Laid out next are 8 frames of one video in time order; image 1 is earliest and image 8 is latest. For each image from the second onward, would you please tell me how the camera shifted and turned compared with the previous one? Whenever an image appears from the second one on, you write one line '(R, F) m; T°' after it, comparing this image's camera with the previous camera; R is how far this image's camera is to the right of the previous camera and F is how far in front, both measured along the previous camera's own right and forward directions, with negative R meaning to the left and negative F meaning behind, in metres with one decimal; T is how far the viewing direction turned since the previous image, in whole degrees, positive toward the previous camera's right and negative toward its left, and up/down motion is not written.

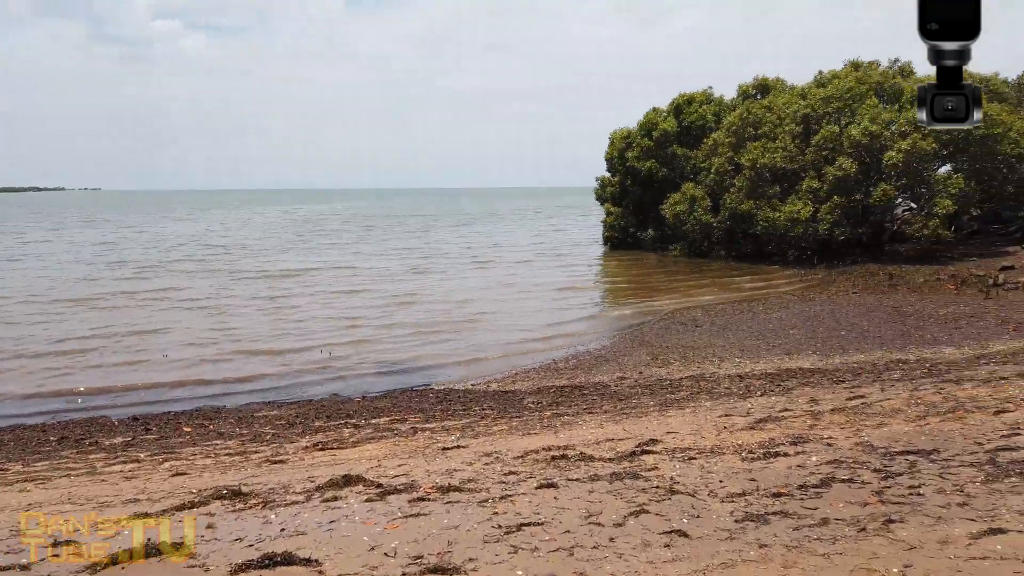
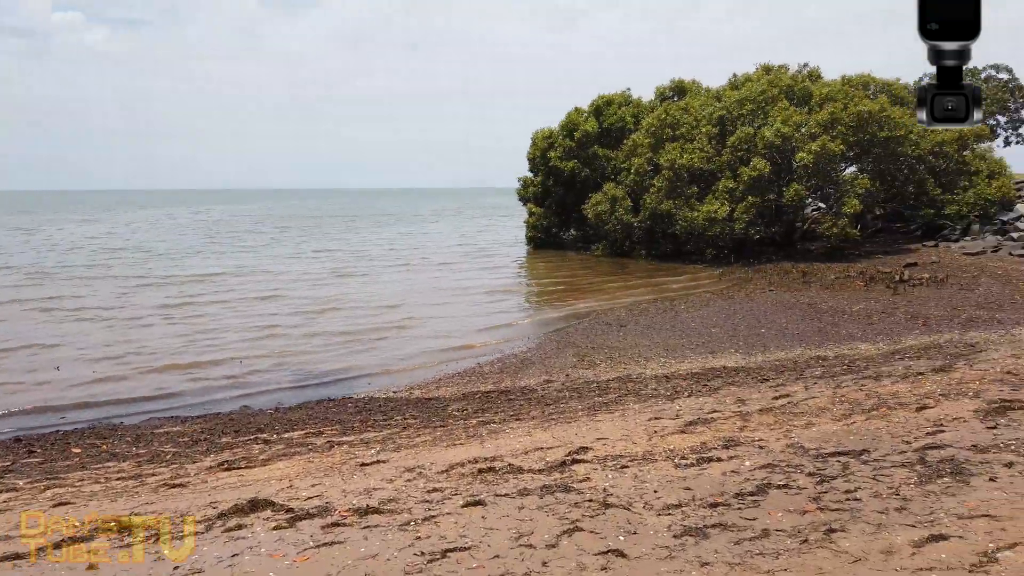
(0.0, +0.4) m; +6°
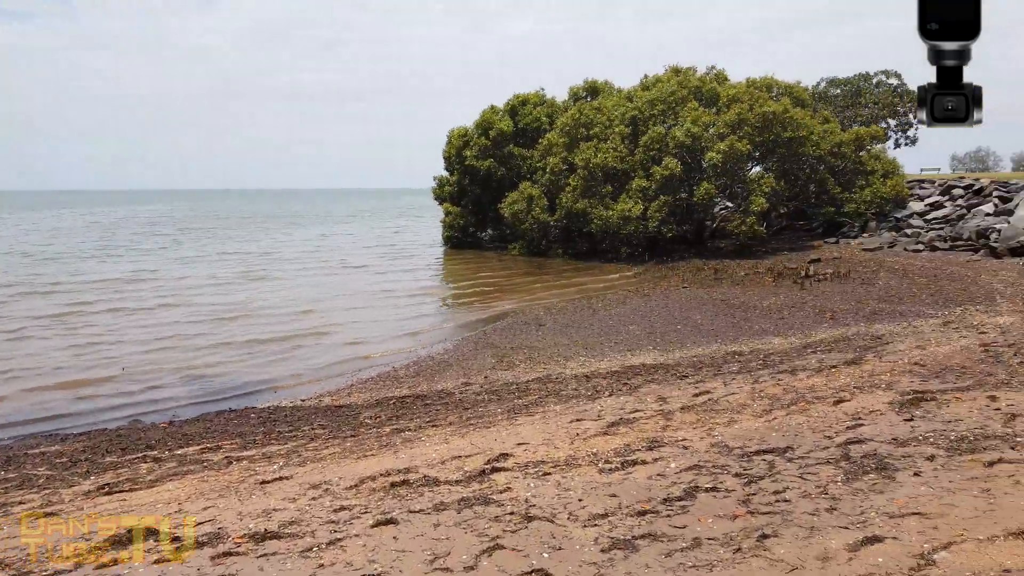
(0.0, +0.4) m; +6°
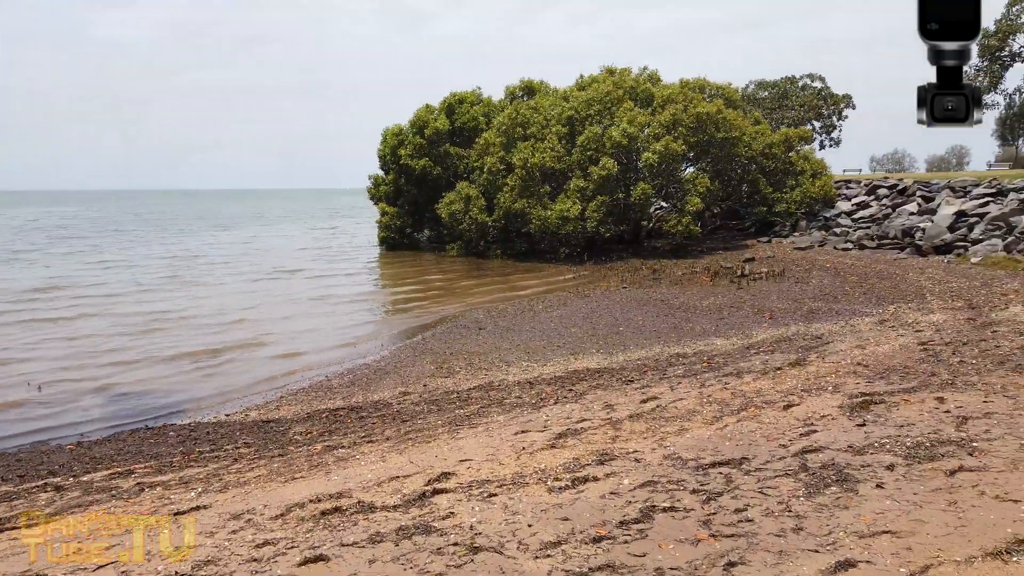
(0.0, +0.4) m; +5°
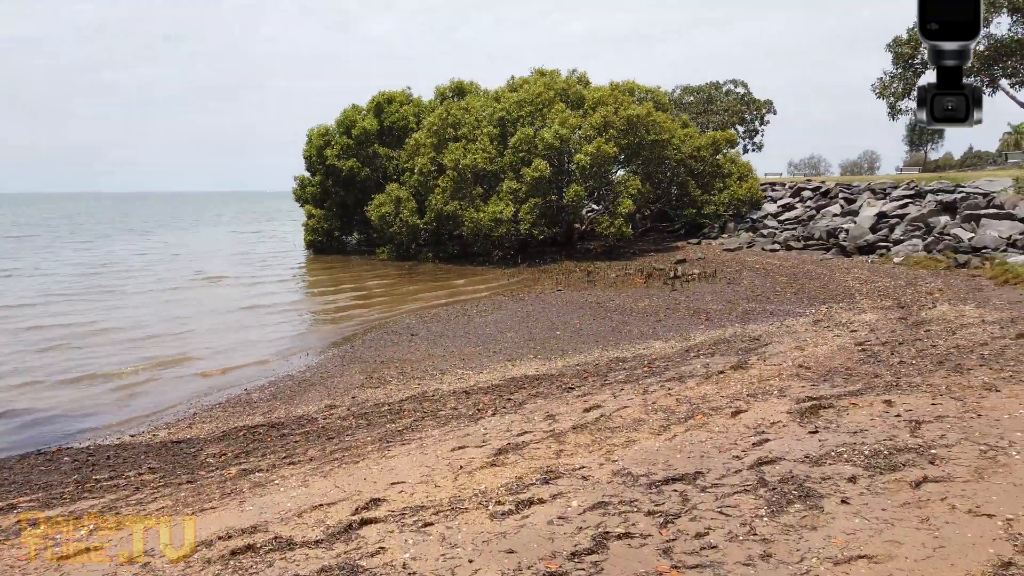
(0.0, +0.5) m; +5°
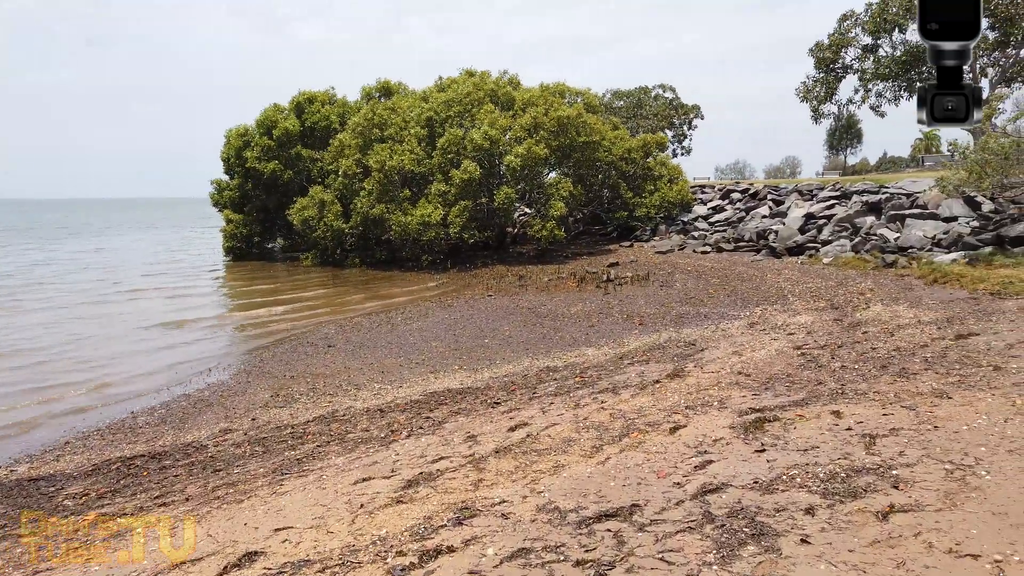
(+0.2, +0.9) m; +5°
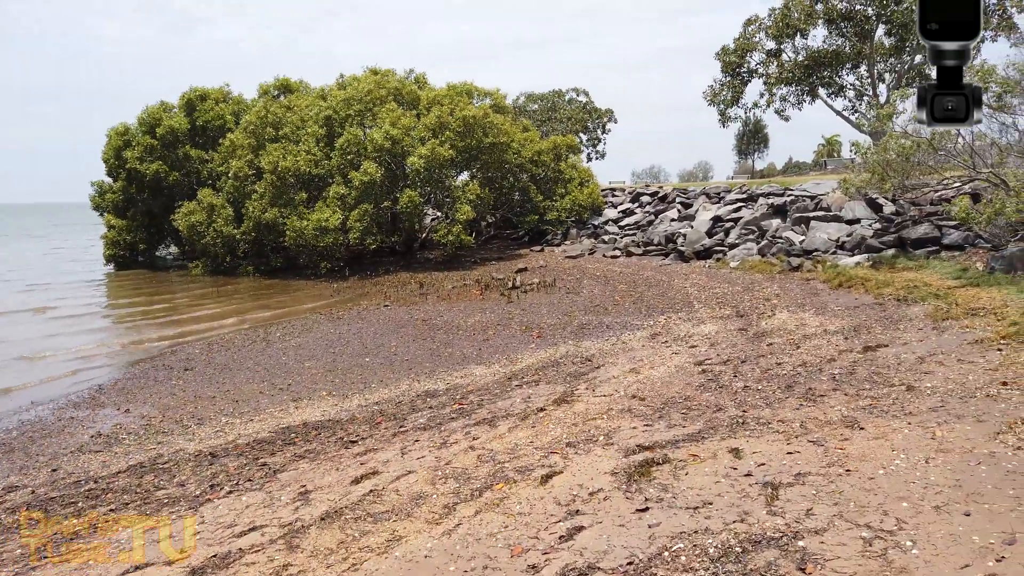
(+0.6, +1.2) m; +6°
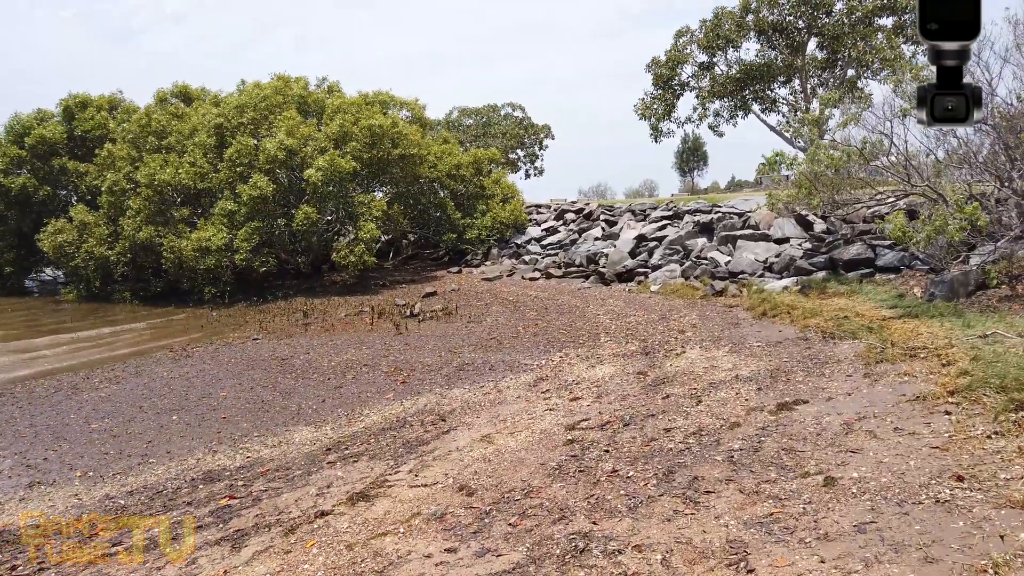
(+1.4, +2.3) m; +4°
